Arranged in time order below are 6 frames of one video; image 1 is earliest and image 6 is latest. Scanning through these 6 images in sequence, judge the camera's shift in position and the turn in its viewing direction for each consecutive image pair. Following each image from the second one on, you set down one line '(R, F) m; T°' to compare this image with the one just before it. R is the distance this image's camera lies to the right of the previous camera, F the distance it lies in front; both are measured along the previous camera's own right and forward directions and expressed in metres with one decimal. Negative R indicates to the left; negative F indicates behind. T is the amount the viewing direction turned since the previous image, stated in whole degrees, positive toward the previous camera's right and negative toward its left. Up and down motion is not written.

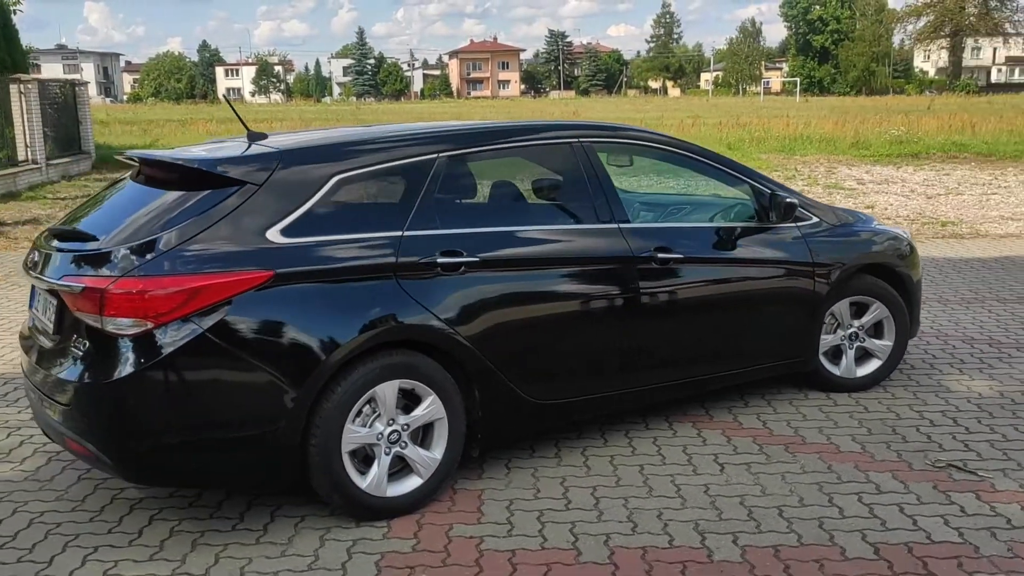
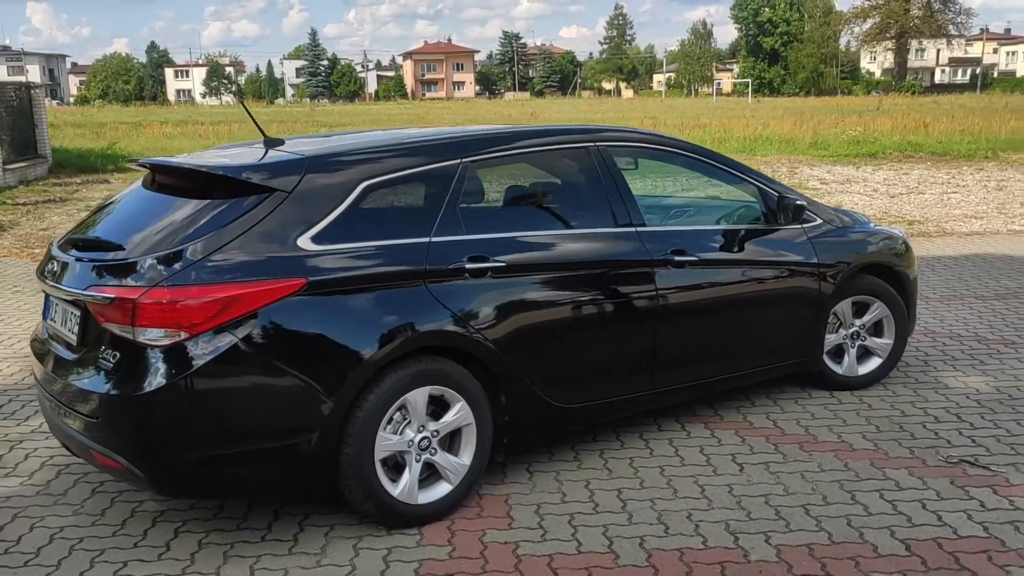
(-0.3, 0.0) m; +3°
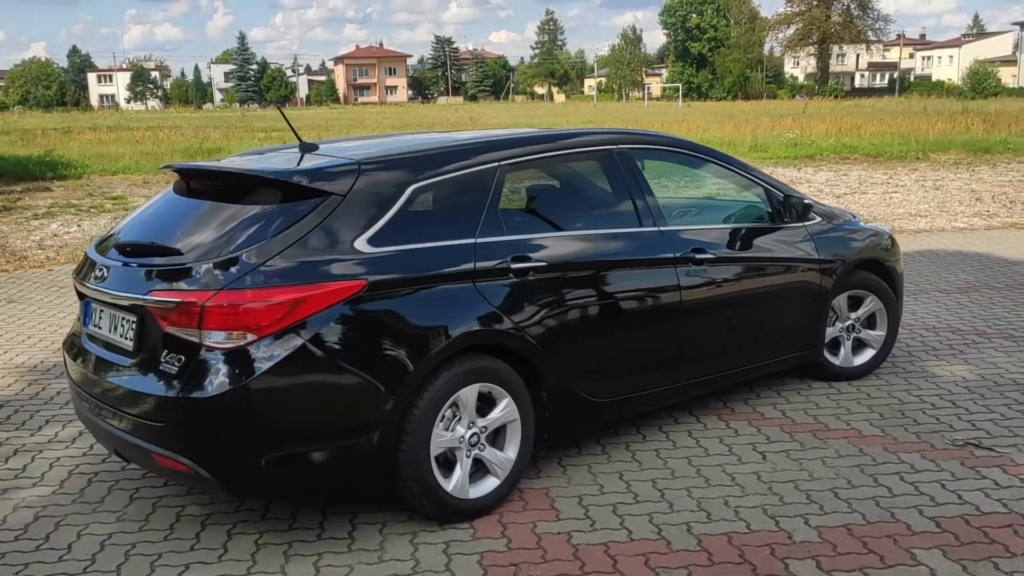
(-0.5, -0.1) m; +4°
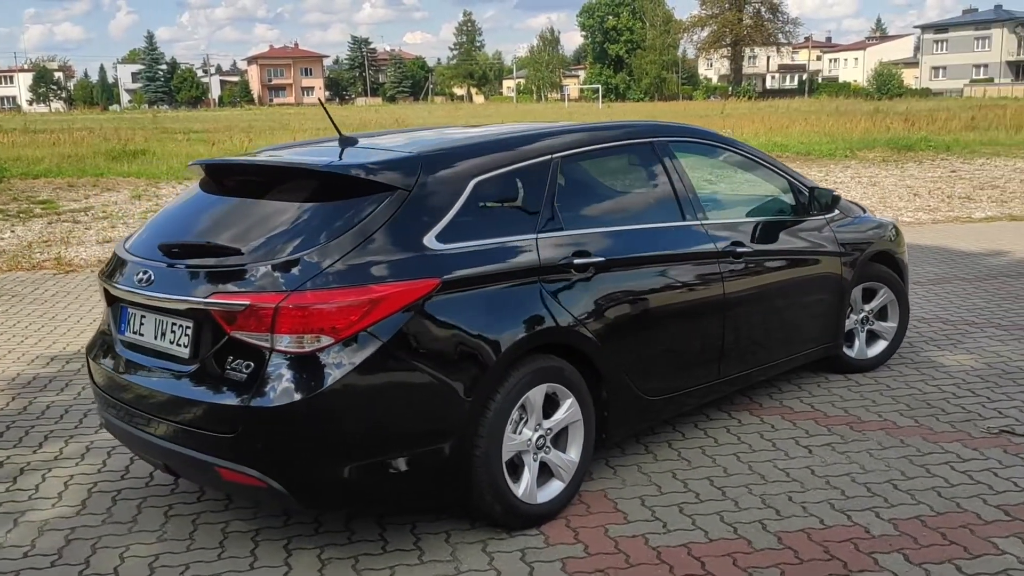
(-0.6, +0.2) m; +5°
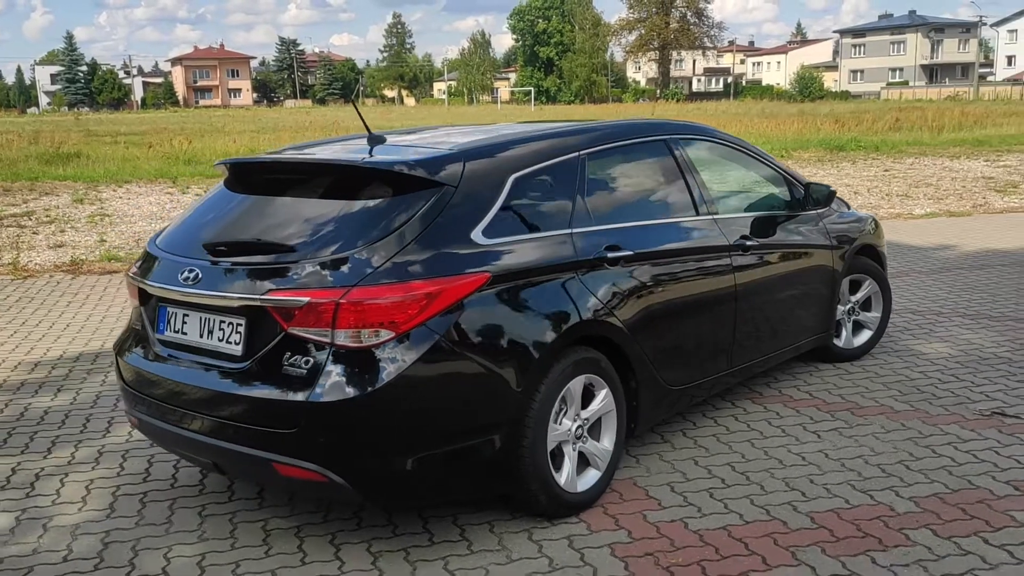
(-0.4, -0.1) m; +4°
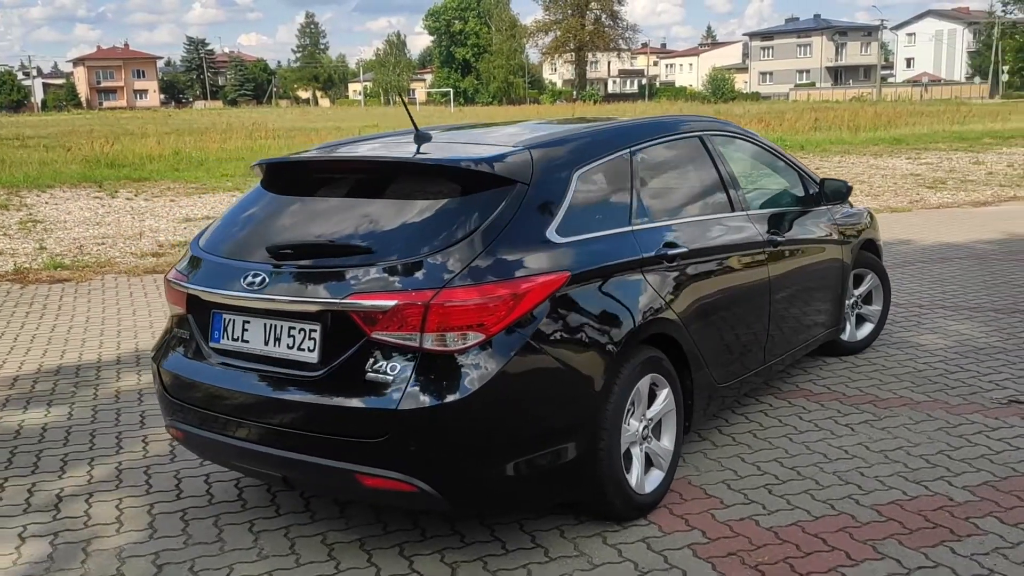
(-0.6, +0.1) m; +5°
